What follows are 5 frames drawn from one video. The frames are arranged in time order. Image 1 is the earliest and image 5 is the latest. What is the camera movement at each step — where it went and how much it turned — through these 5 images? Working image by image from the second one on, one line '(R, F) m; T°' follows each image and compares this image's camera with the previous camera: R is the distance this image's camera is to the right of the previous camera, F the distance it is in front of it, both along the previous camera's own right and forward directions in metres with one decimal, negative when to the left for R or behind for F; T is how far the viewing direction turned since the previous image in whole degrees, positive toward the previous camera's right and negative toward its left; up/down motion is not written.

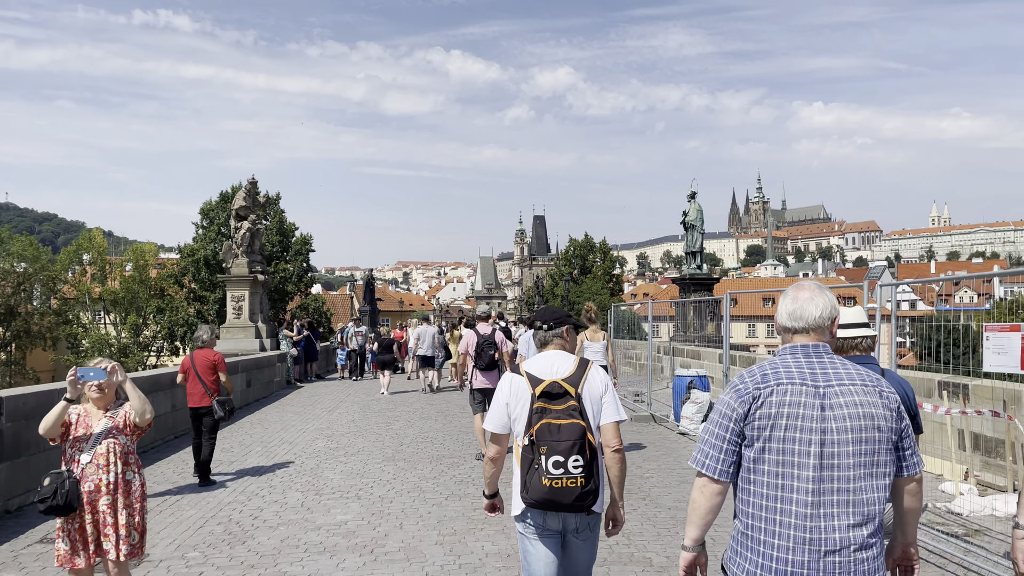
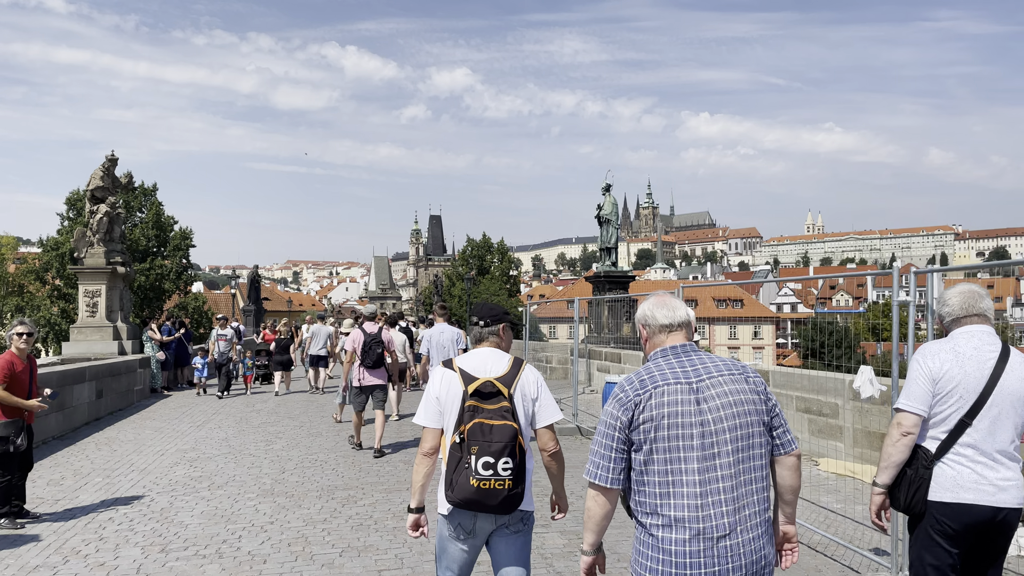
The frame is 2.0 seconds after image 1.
(-0.2, +1.6) m; +8°
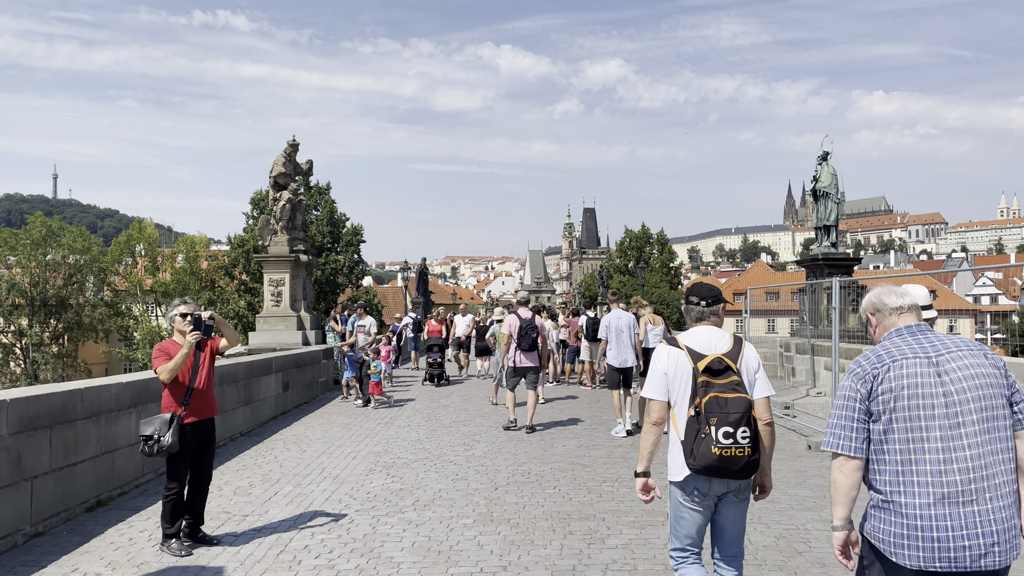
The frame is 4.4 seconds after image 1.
(-0.9, +1.6) m; -11°
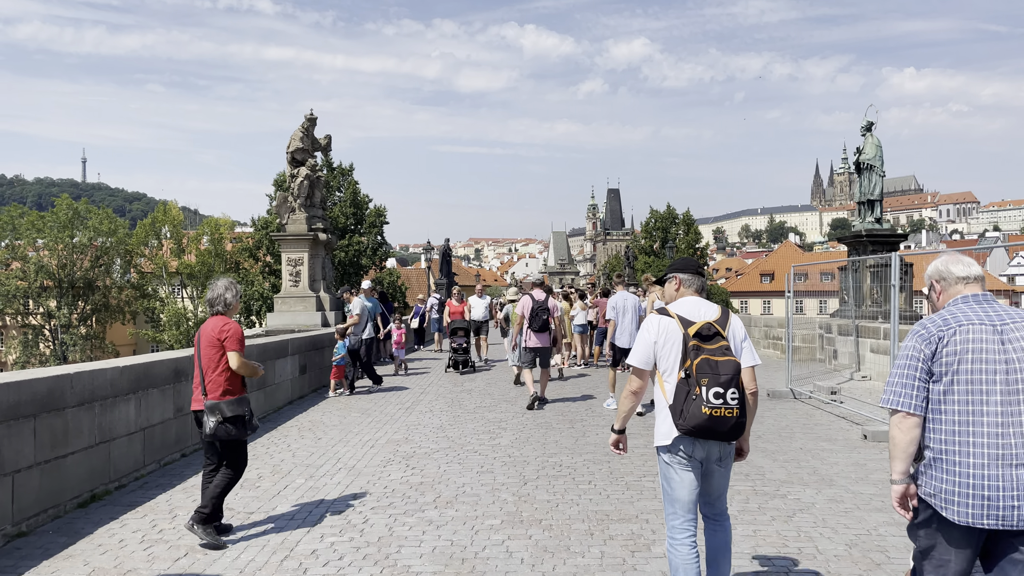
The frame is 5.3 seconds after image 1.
(-0.1, +0.6) m; -2°
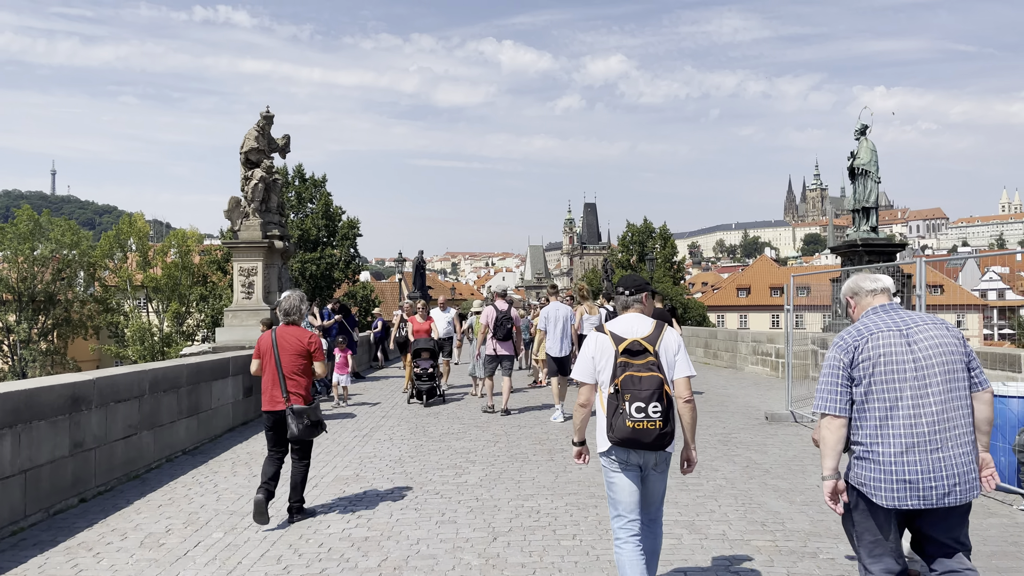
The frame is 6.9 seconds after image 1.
(+0.1, +1.1) m; +2°
